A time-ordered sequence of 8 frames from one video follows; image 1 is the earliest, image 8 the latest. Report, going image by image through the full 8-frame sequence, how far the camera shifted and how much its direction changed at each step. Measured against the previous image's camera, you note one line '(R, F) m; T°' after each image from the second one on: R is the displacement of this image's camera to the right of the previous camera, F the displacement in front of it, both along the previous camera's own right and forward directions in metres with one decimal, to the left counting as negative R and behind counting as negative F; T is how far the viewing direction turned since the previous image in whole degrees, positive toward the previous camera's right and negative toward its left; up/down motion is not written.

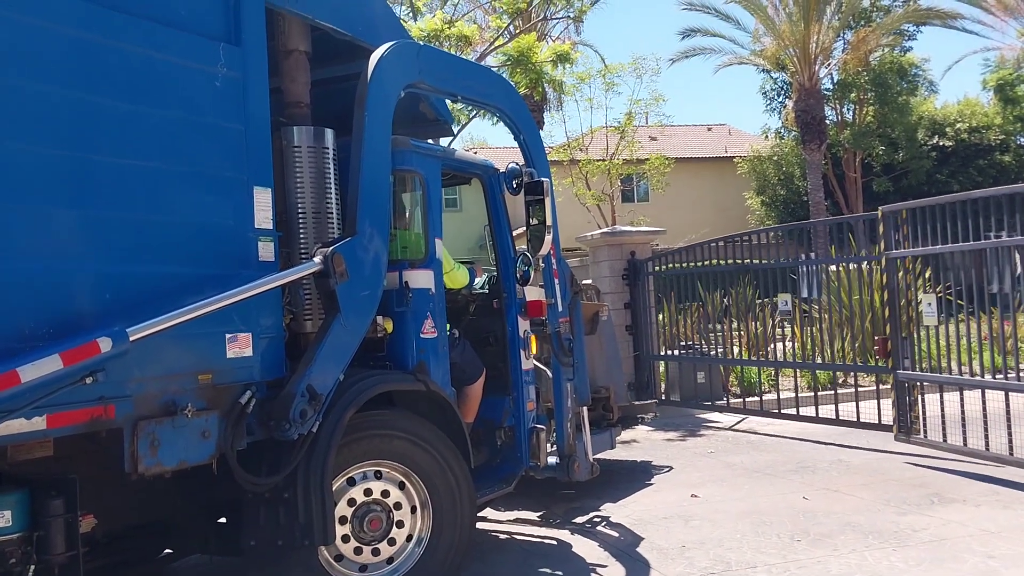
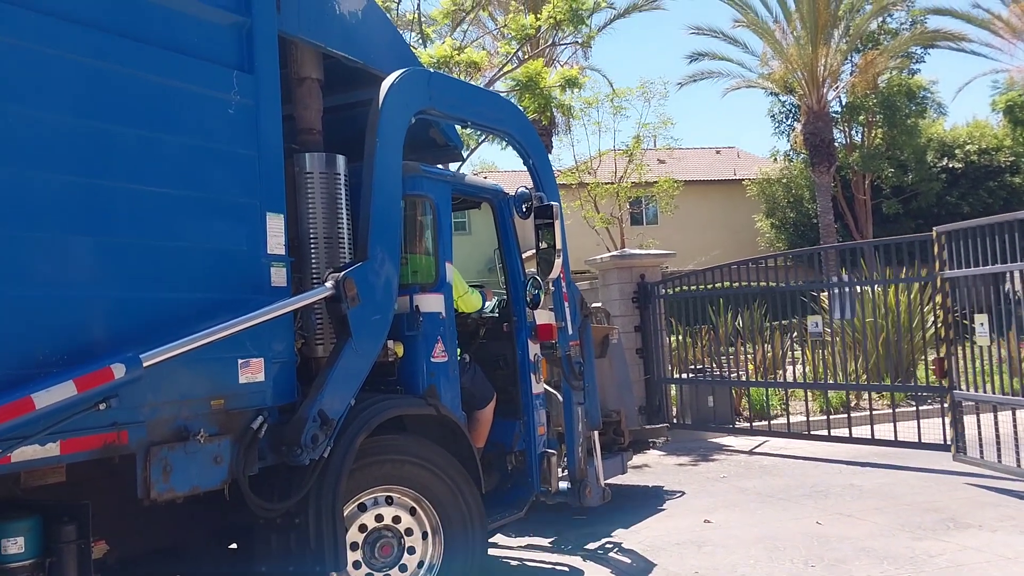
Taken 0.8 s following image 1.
(0.0, 0.0) m; -1°
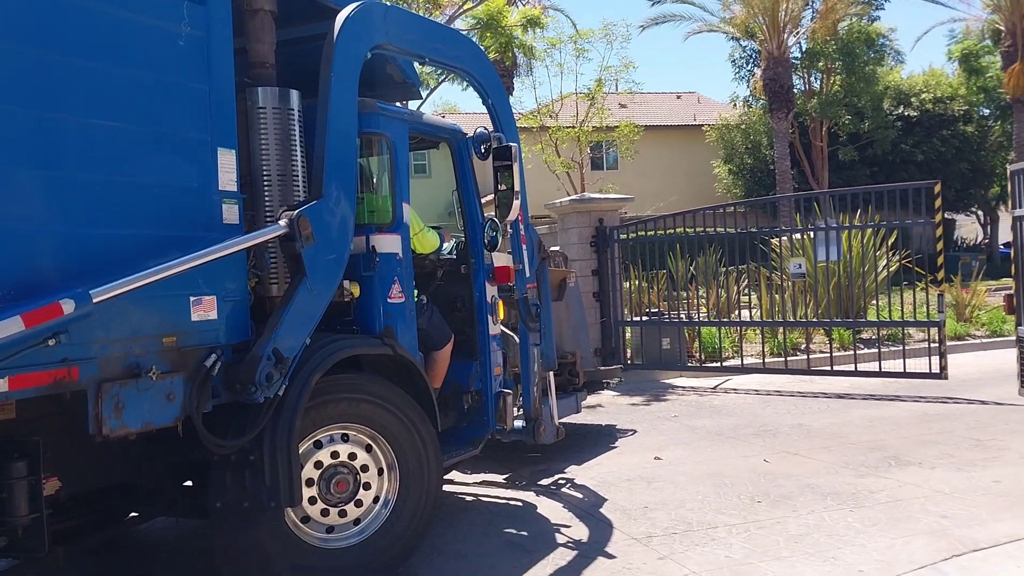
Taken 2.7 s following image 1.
(0.0, 0.0) m; +3°
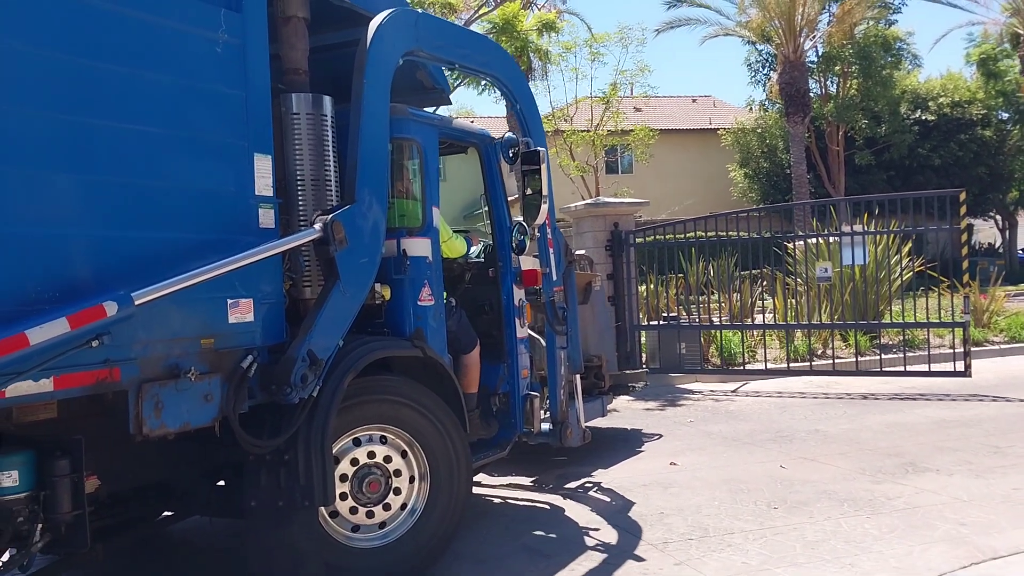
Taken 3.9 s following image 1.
(-0.1, -0.1) m; -1°
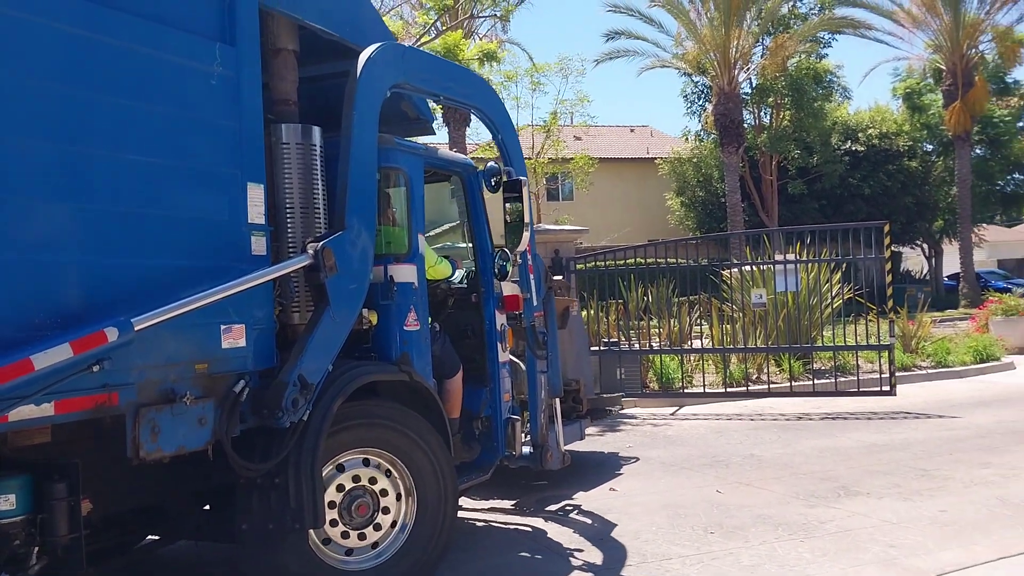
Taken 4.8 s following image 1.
(-0.2, -0.2) m; +4°
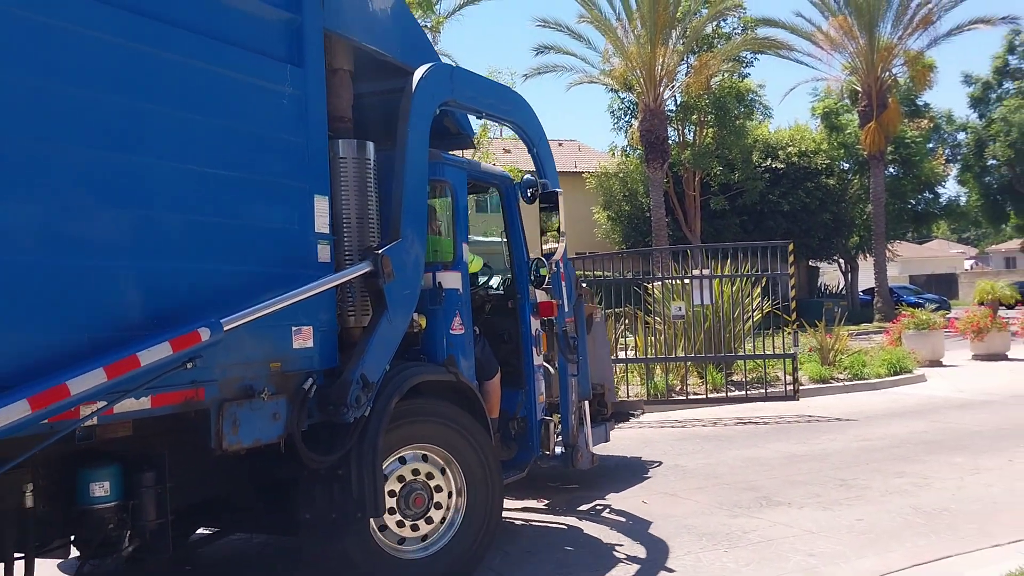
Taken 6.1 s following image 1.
(-0.6, -0.3) m; +4°
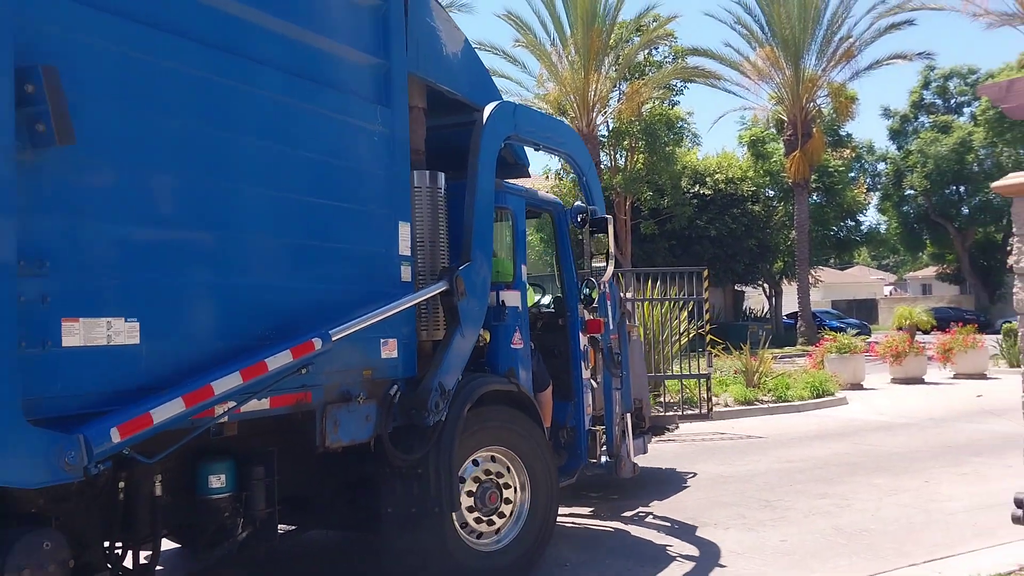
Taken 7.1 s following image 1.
(-0.5, -0.5) m; +2°
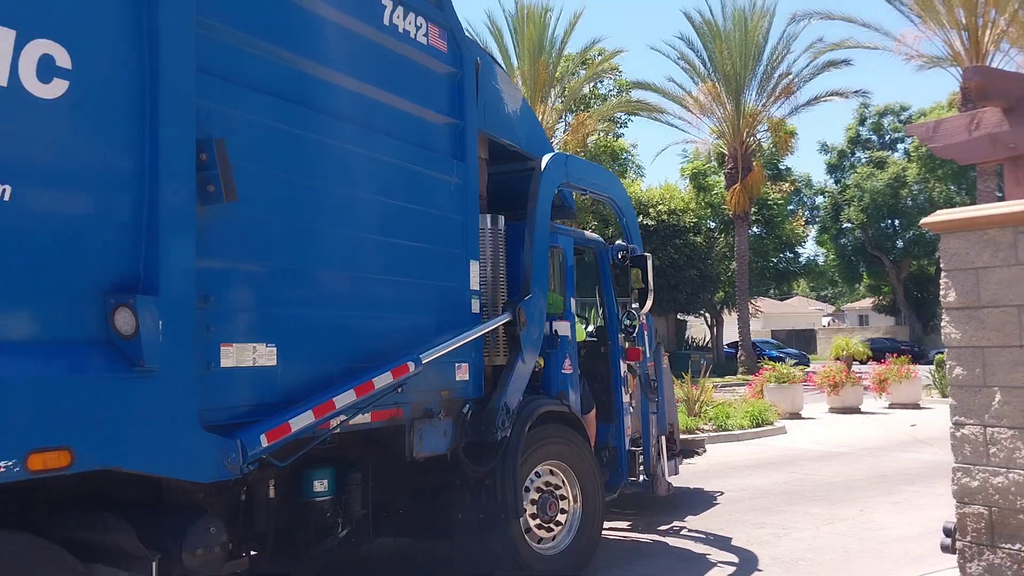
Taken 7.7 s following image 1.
(-0.5, -0.7) m; +1°
